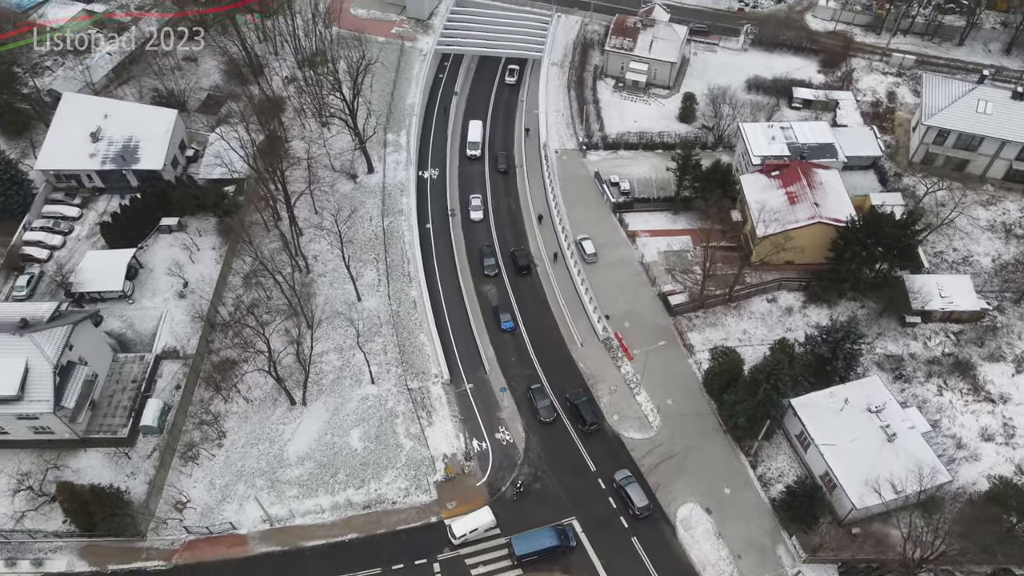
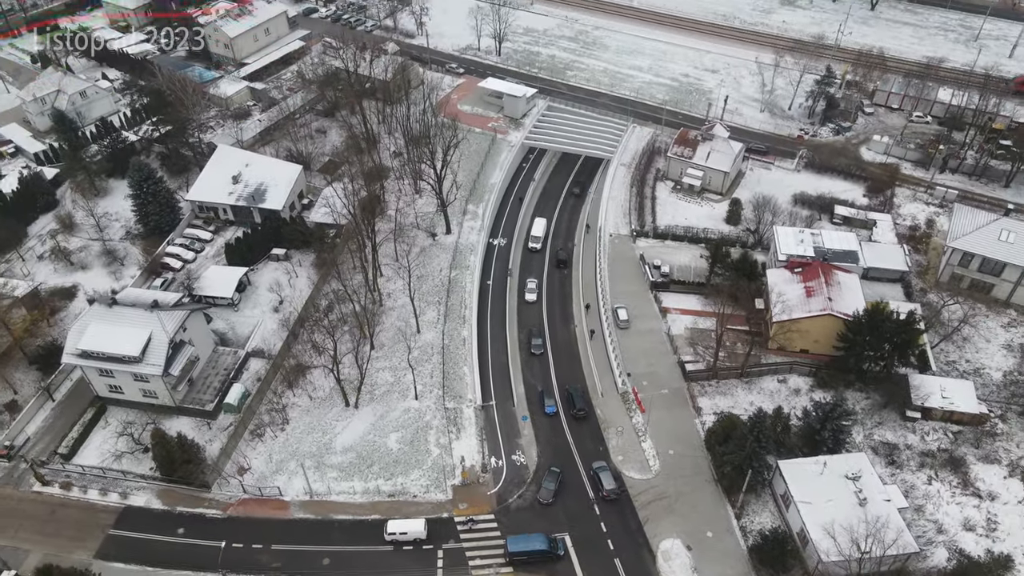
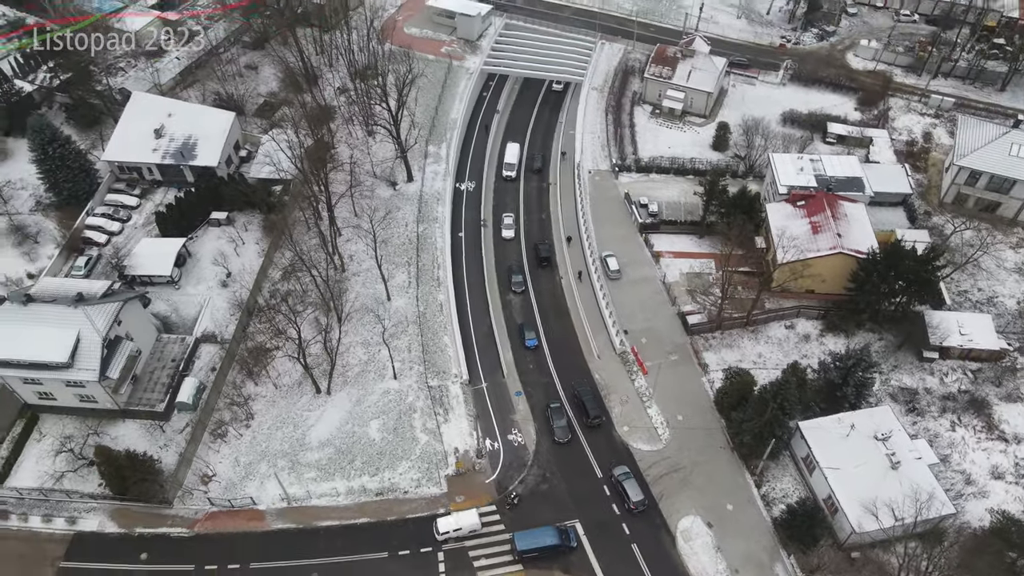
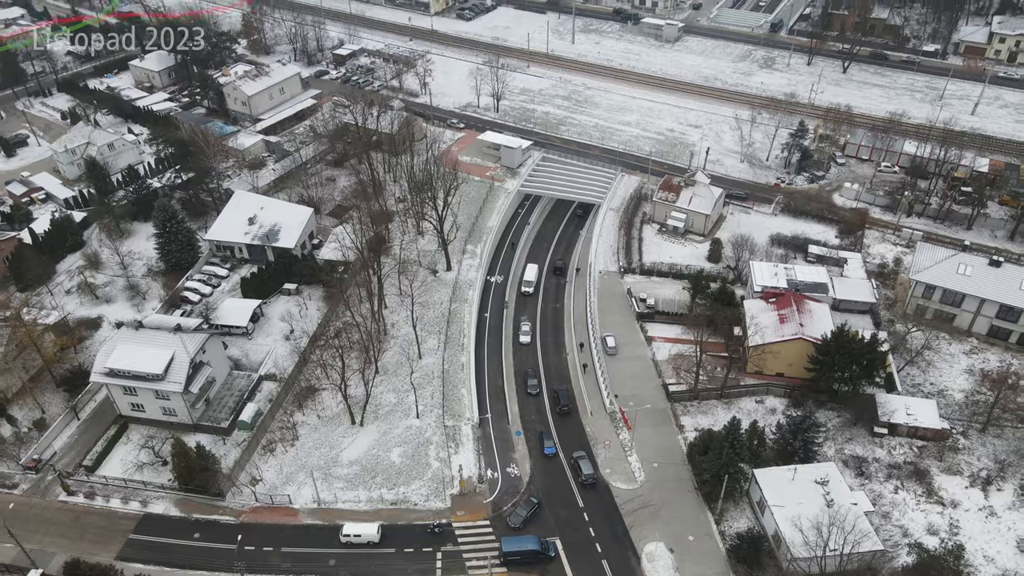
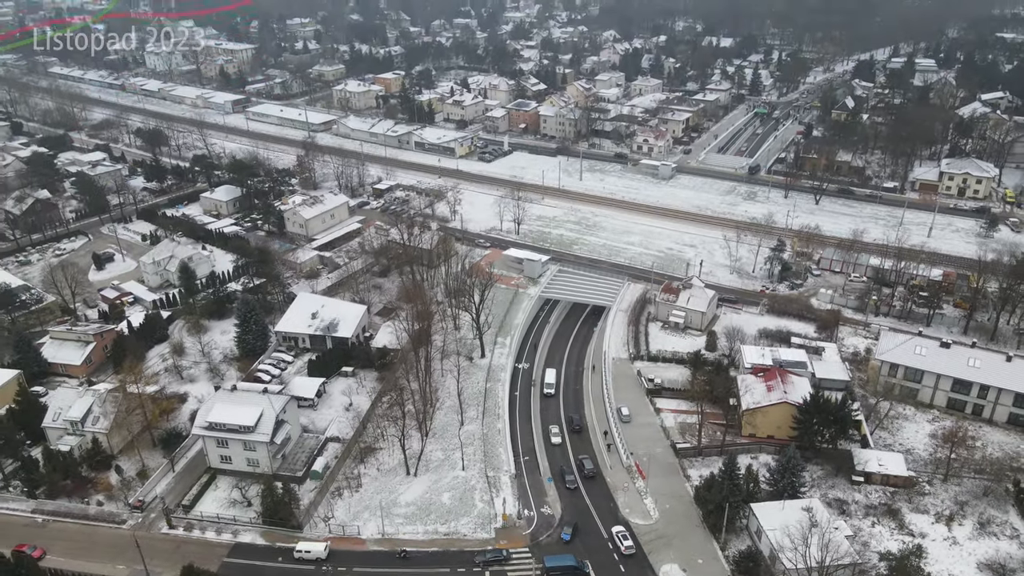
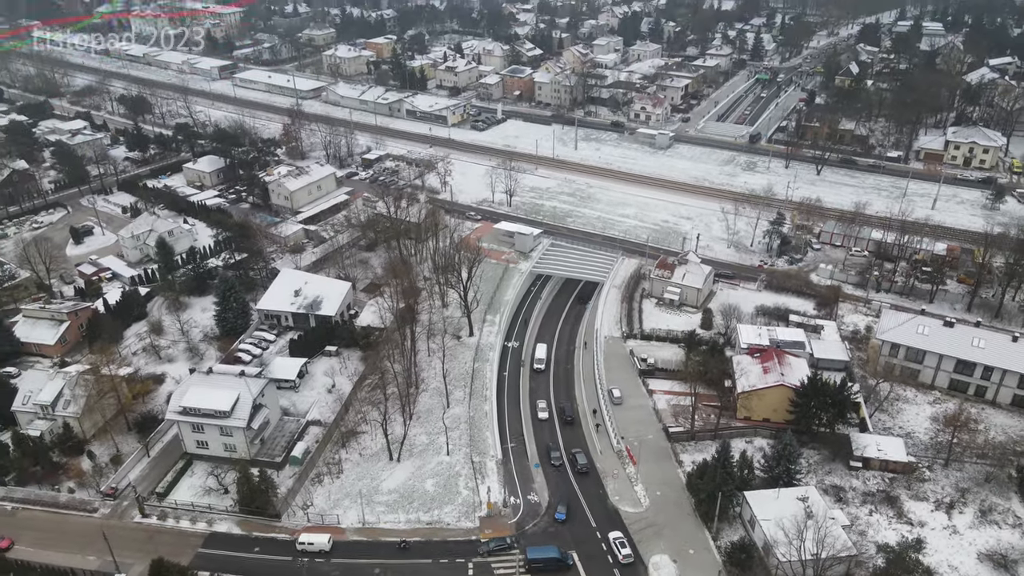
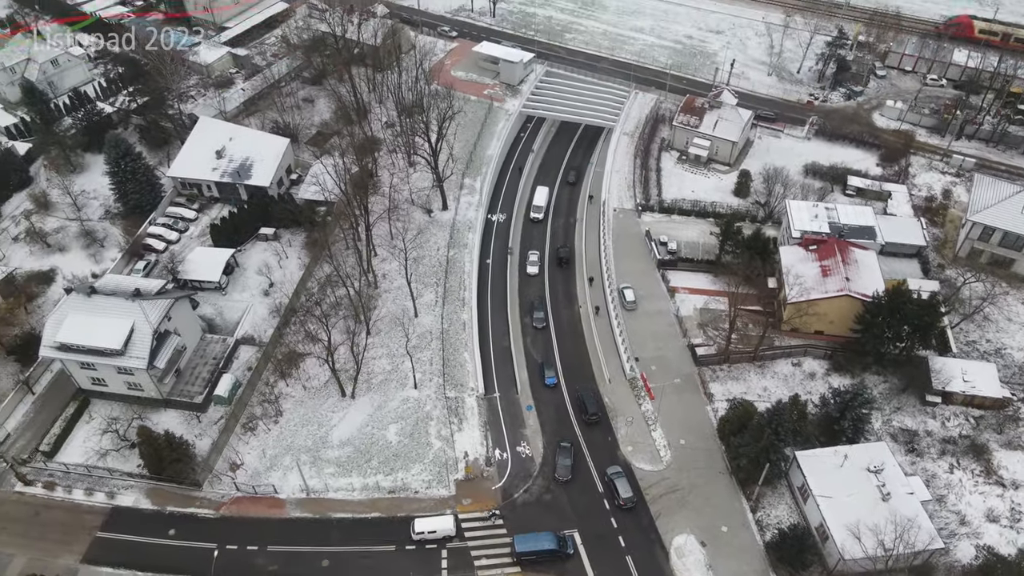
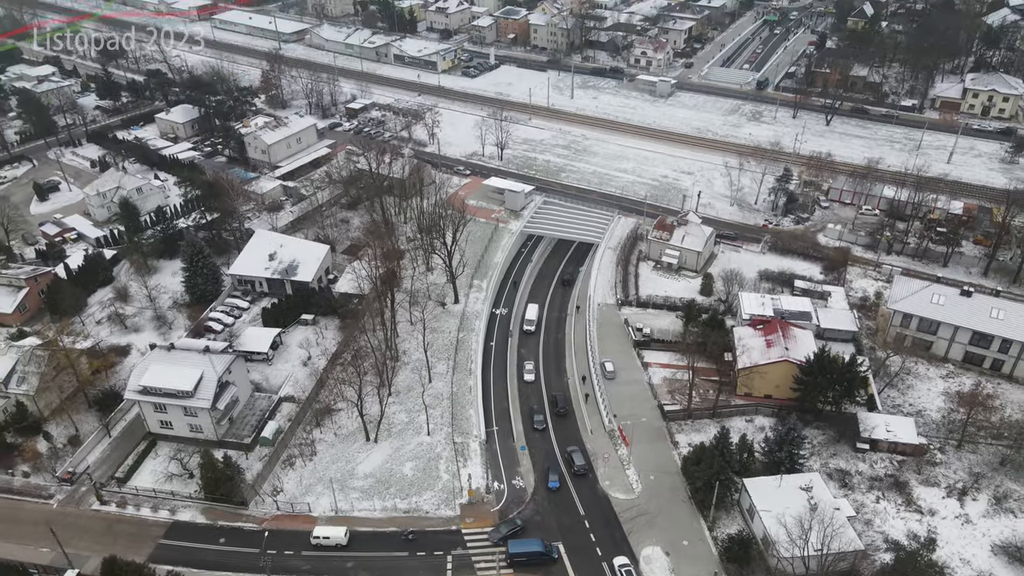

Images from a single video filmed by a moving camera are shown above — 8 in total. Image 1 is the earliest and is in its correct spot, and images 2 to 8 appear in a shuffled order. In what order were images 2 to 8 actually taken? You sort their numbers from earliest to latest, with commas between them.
3, 7, 2, 4, 8, 6, 5
